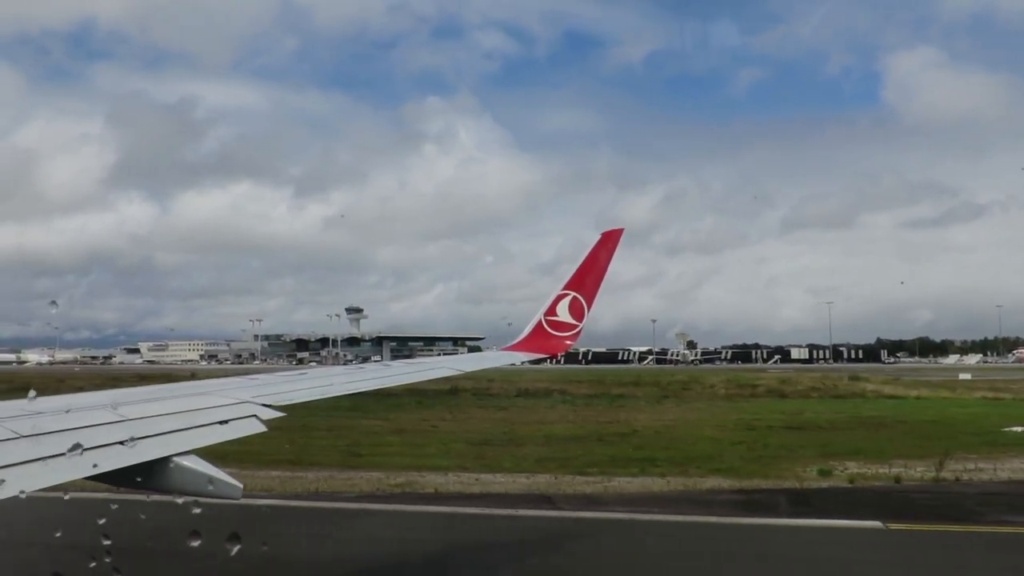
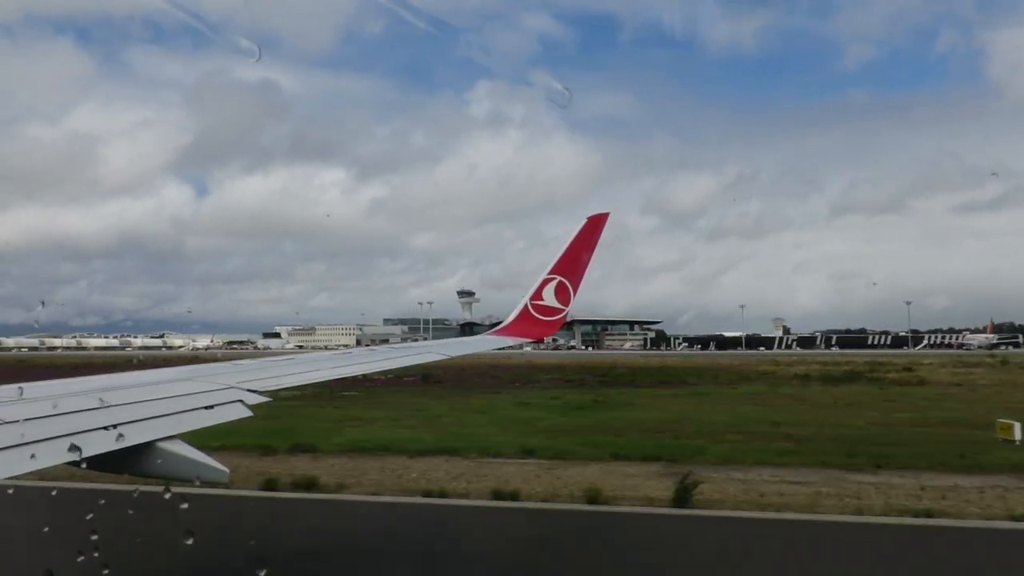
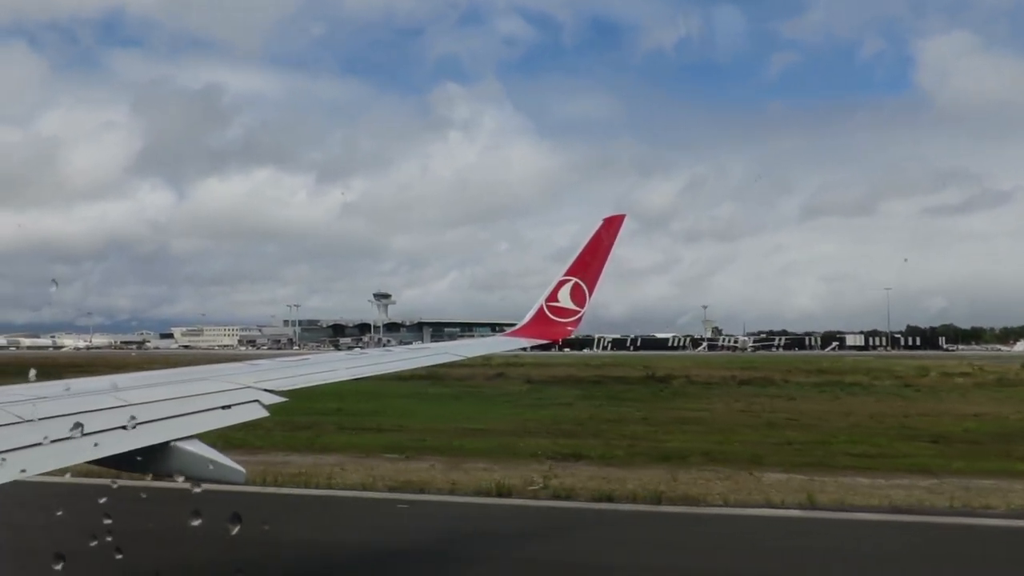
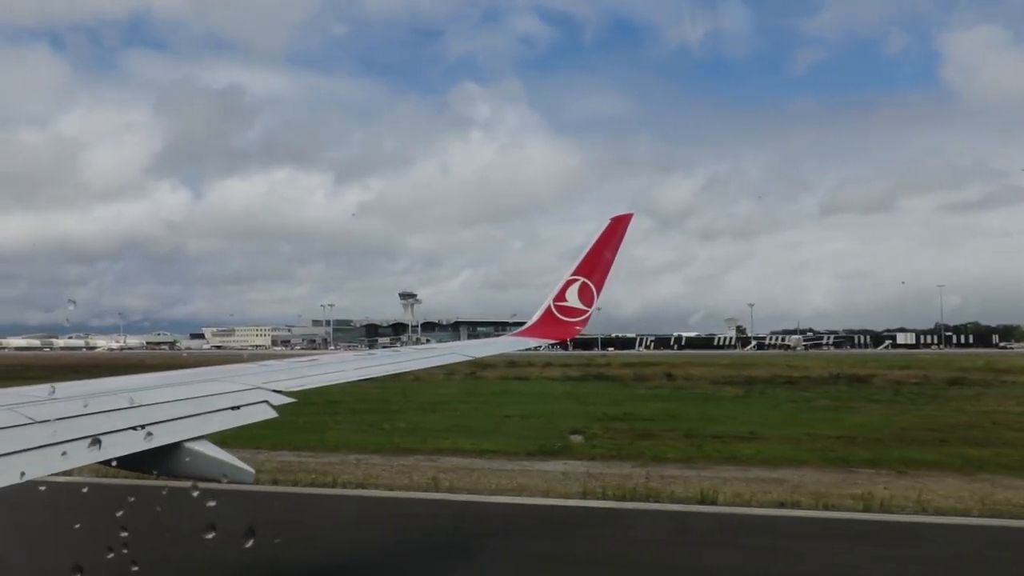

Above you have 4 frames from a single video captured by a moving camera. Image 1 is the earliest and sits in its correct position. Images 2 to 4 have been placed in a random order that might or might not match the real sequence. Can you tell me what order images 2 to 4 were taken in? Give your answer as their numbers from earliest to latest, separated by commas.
3, 4, 2
